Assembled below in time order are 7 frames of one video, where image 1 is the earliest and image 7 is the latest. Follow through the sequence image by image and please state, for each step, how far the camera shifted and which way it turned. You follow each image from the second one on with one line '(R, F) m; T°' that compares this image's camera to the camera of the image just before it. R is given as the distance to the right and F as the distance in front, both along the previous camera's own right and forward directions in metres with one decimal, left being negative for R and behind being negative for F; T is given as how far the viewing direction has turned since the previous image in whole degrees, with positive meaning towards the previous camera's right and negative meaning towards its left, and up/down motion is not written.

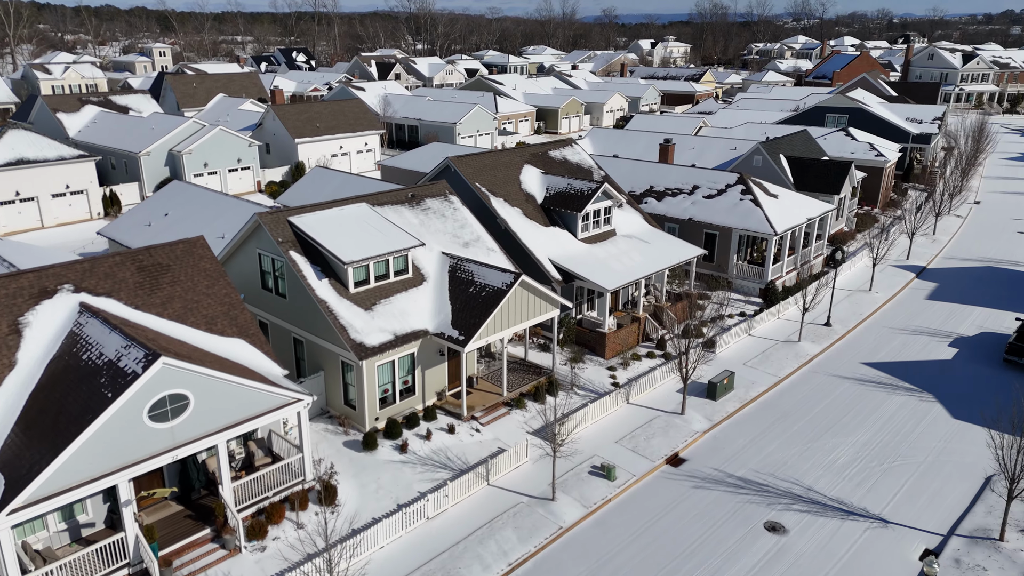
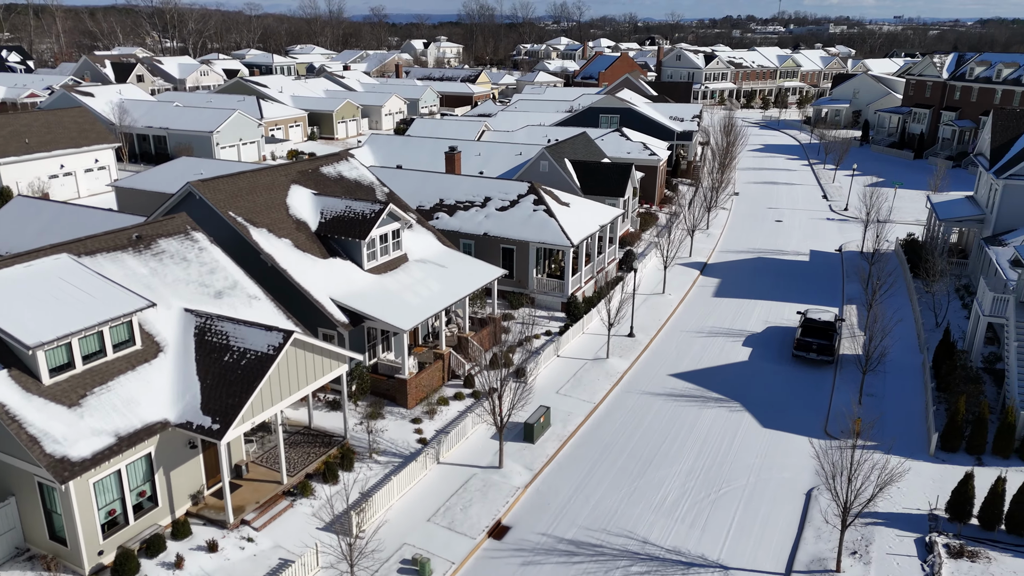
(+0.7, +3.4) m; +17°
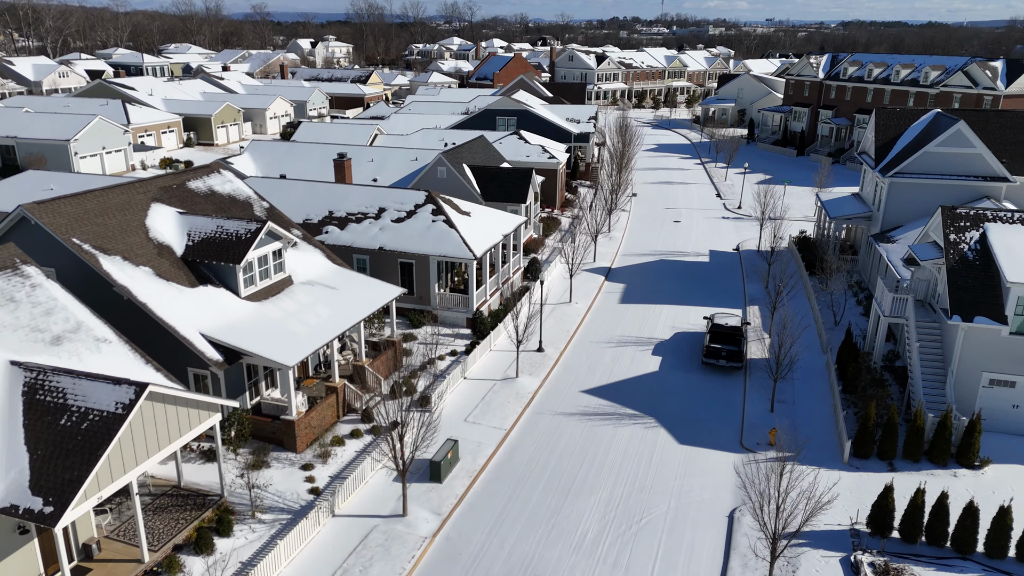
(+0.2, +1.7) m; +8°
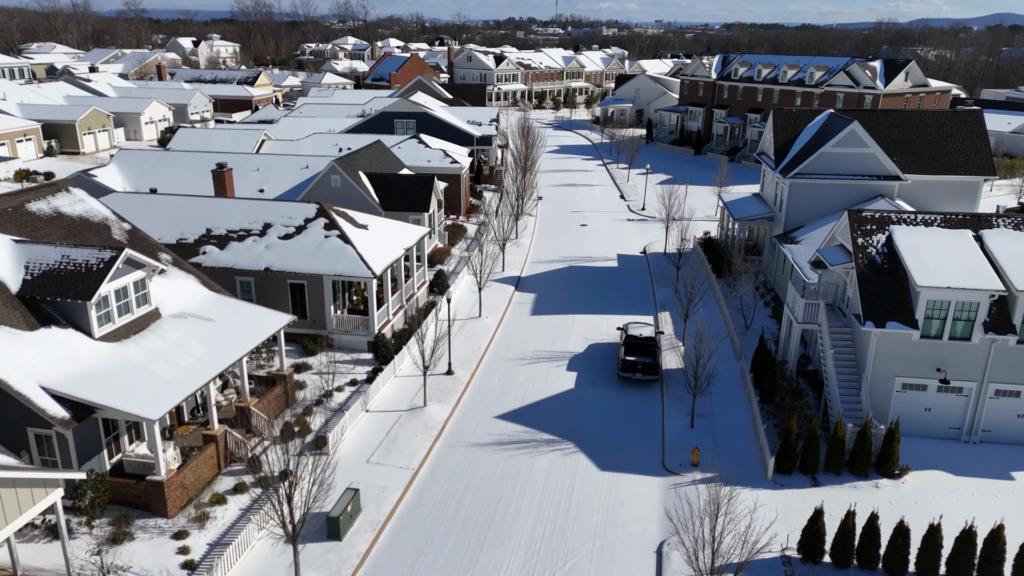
(+0.2, +1.8) m; +8°
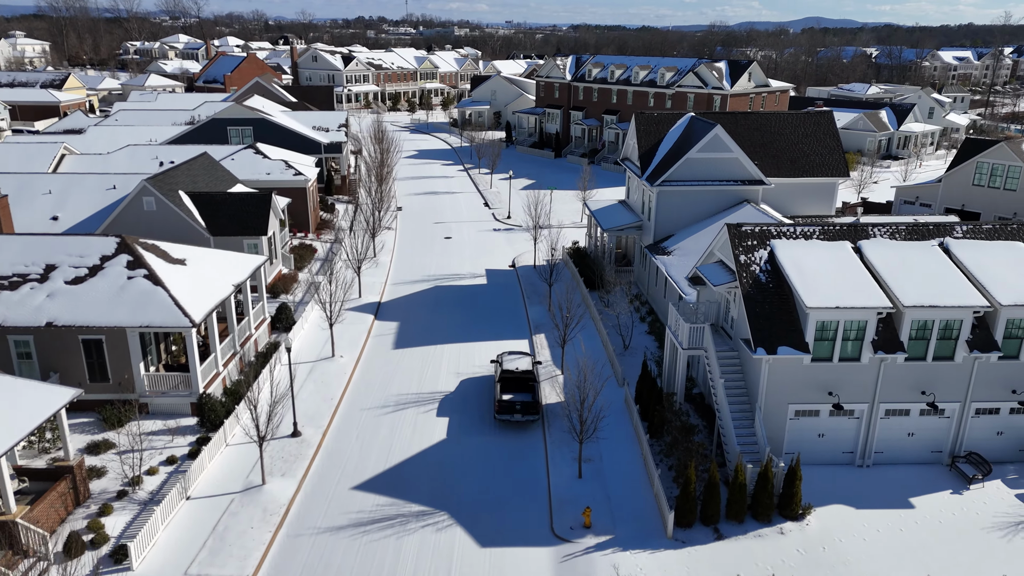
(+0.5, +3.1) m; +11°
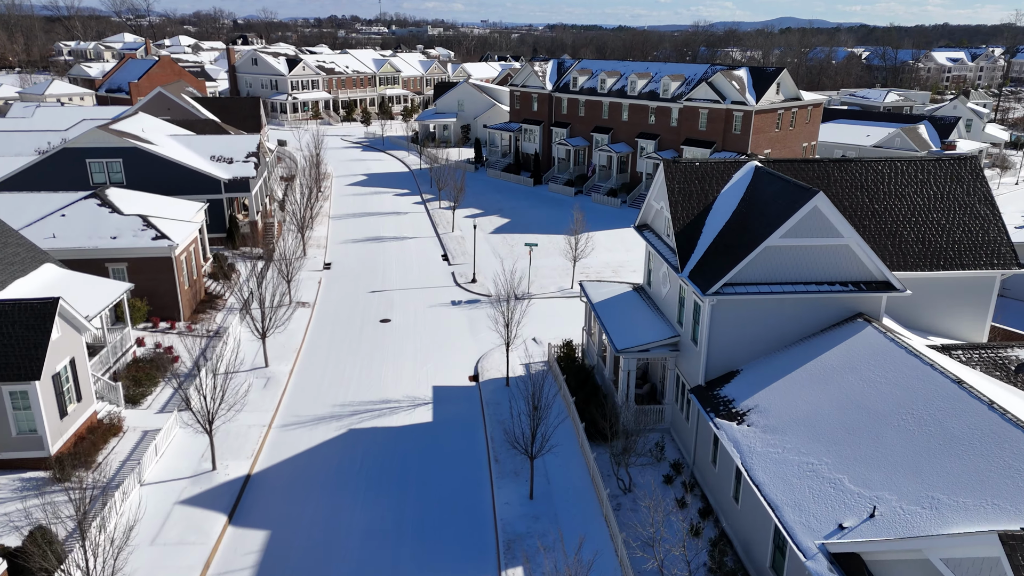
(+0.7, +12.5) m; +2°
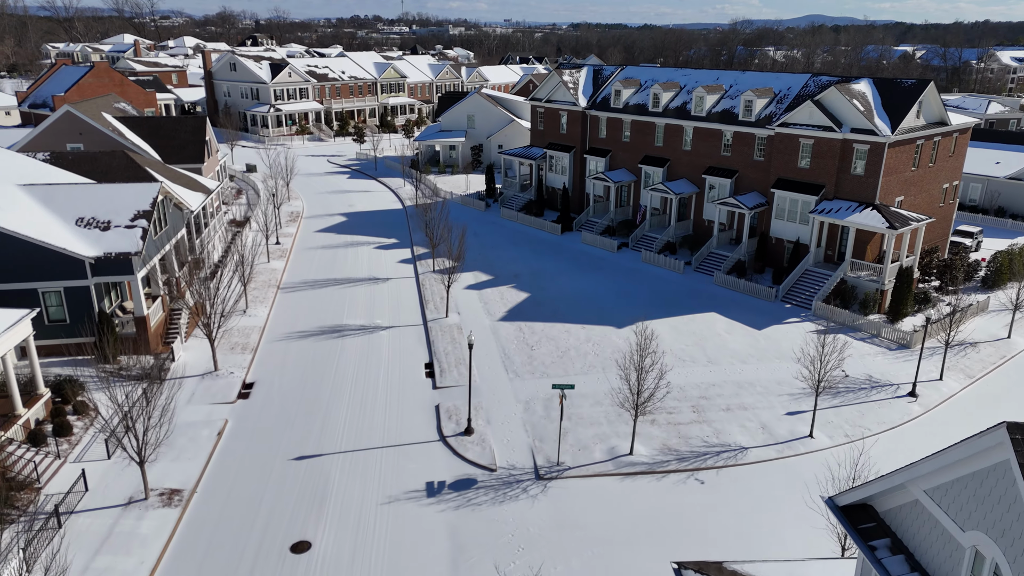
(+0.1, +13.6) m; -2°
